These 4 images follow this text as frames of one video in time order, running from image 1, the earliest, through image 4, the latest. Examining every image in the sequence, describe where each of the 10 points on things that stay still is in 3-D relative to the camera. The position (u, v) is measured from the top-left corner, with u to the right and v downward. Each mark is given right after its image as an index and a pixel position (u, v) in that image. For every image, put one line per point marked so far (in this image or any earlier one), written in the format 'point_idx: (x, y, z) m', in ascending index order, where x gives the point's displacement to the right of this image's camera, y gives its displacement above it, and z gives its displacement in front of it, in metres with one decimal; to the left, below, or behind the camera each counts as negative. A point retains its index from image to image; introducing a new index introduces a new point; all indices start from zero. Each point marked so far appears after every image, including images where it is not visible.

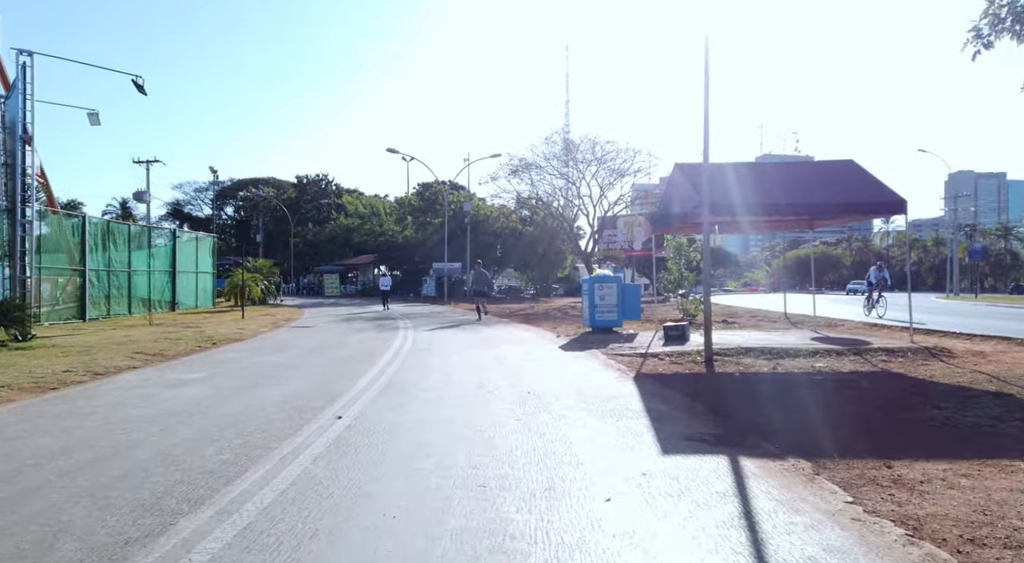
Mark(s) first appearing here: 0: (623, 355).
0: (+2.5, -1.7, +15.0) m
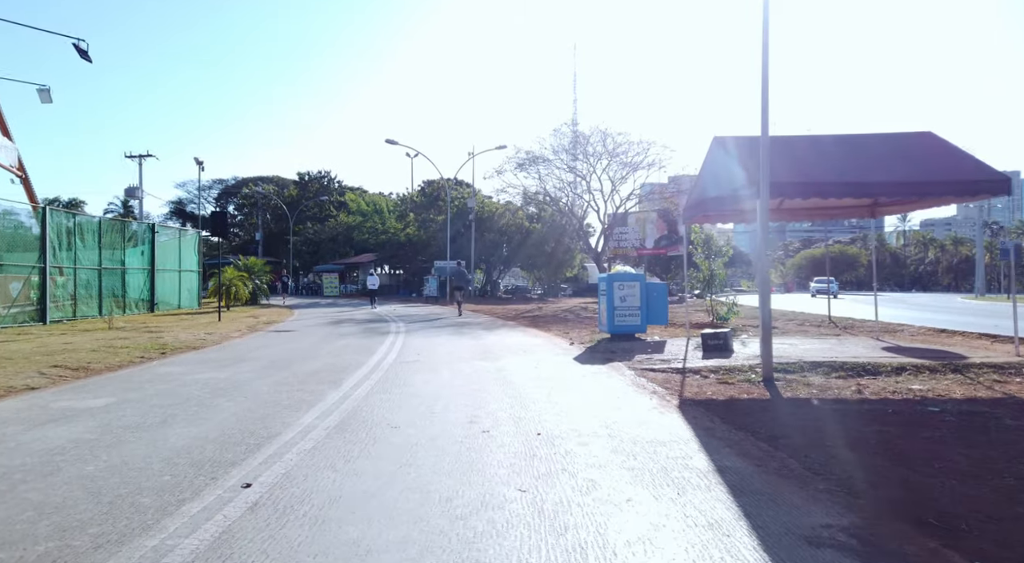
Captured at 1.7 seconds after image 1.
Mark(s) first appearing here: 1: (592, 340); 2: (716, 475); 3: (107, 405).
0: (+2.6, -1.7, +12.1) m
1: (+2.2, -1.6, +18.4) m
2: (+1.8, -1.7, +5.6) m
3: (-5.5, -1.7, +8.9) m
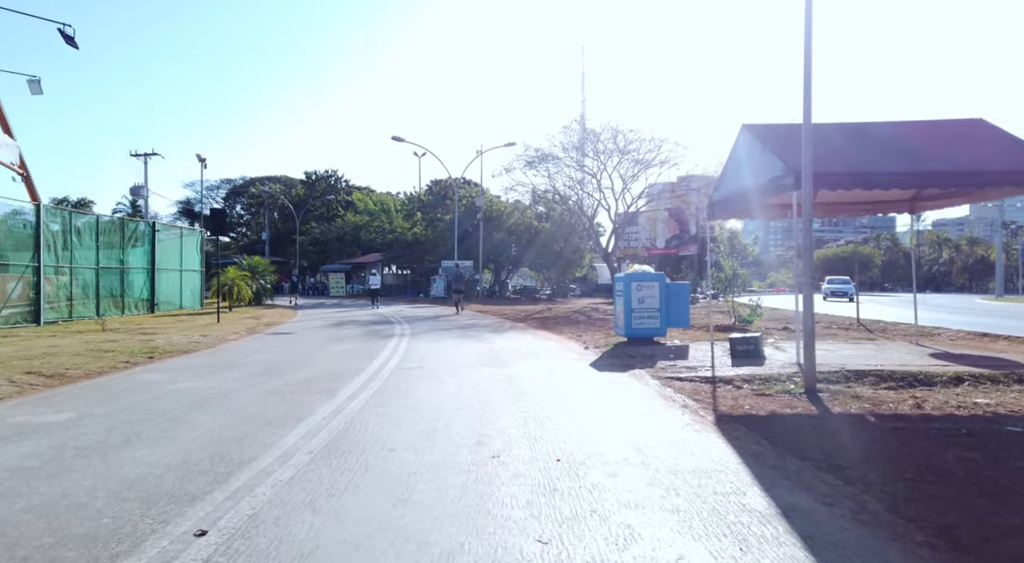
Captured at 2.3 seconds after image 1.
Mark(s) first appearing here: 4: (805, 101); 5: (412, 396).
0: (+2.8, -1.7, +11.0) m
1: (+2.5, -1.6, +17.3) m
2: (+1.9, -1.7, +4.5) m
3: (-5.4, -1.7, +7.9) m
4: (+4.3, +2.6, +9.6) m
5: (-1.5, -1.7, +9.7) m
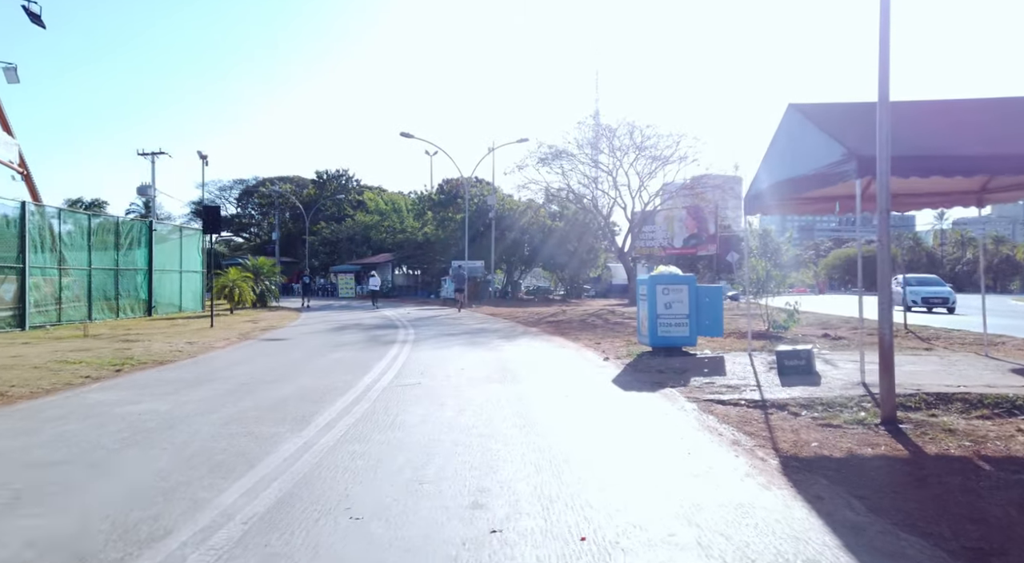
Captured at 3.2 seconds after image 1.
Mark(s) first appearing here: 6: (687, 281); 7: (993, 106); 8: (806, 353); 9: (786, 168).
0: (+3.0, -1.7, +9.2) m
1: (+2.8, -1.7, +15.5) m
2: (+1.9, -1.7, +2.8) m
3: (-5.3, -1.7, +6.3) m
4: (+4.4, +2.6, +7.8) m
5: (-1.4, -1.8, +8.0) m
6: (+3.9, 0.0, +14.5) m
7: (+8.0, +3.0, +11.3) m
8: (+4.8, -1.1, +10.7) m
9: (+5.1, +2.1, +12.0) m
